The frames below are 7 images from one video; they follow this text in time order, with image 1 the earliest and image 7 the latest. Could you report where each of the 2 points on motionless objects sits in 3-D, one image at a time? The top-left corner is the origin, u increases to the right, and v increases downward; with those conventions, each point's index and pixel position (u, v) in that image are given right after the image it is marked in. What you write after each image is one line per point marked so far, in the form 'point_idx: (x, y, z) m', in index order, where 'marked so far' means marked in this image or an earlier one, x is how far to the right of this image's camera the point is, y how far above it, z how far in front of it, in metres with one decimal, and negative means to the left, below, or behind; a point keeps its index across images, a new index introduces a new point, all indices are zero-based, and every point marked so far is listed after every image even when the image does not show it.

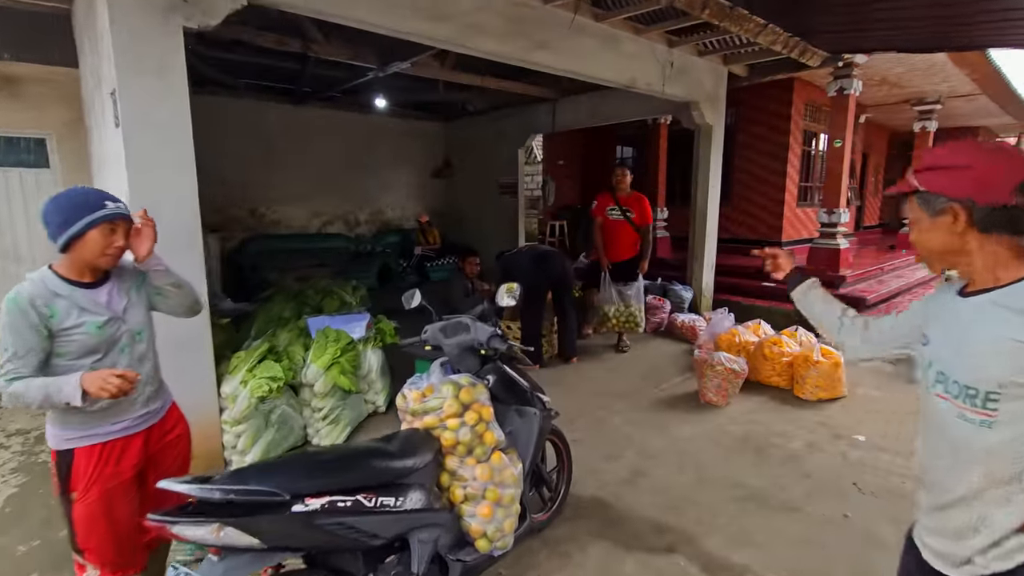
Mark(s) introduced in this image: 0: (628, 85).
0: (+1.0, +1.8, +4.5) m
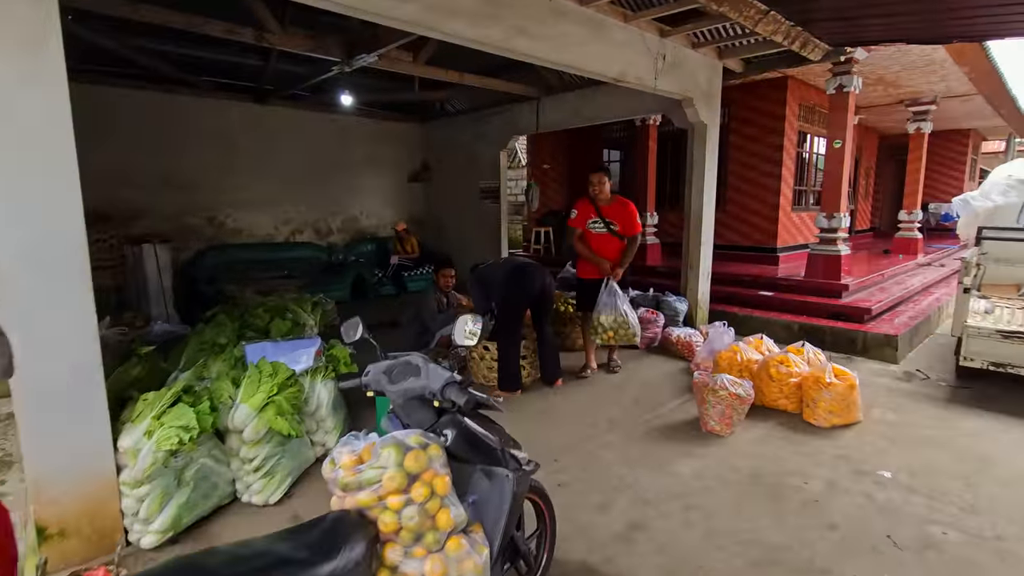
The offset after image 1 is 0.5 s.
0: (+0.8, +1.7, +4.0) m
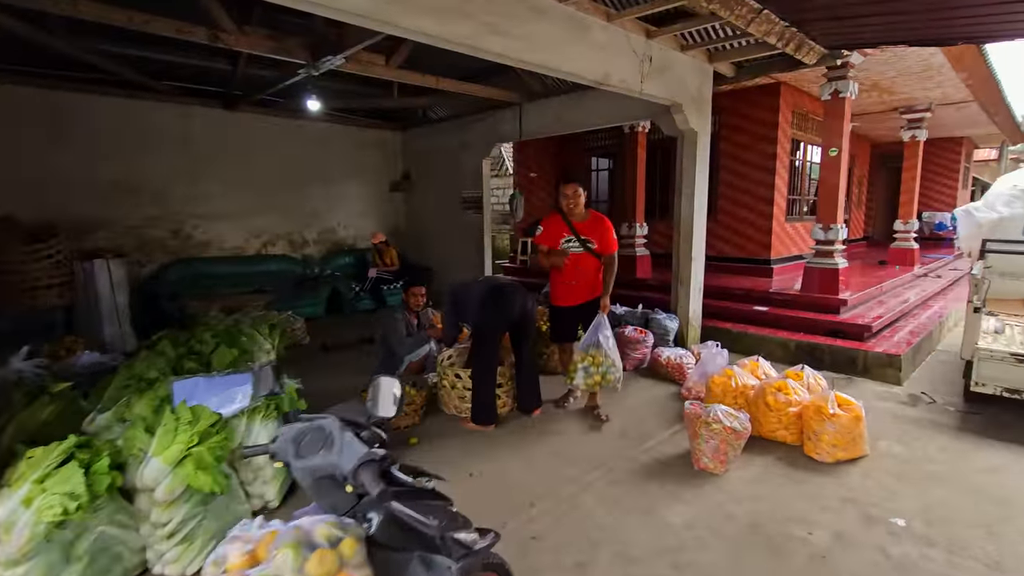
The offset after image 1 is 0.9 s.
0: (+0.6, +1.5, +3.7) m
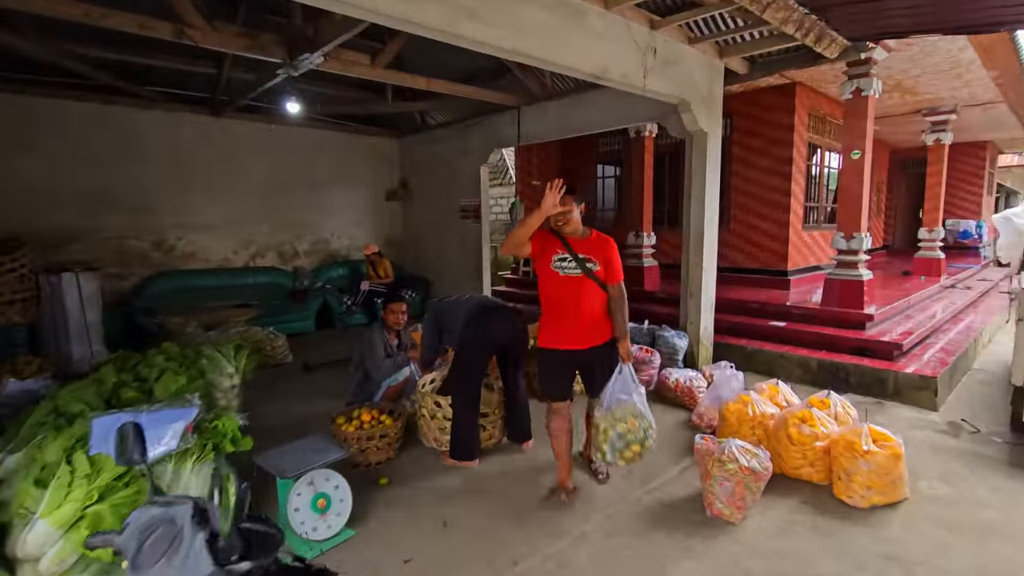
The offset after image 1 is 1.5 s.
0: (+0.6, +1.4, +3.4) m
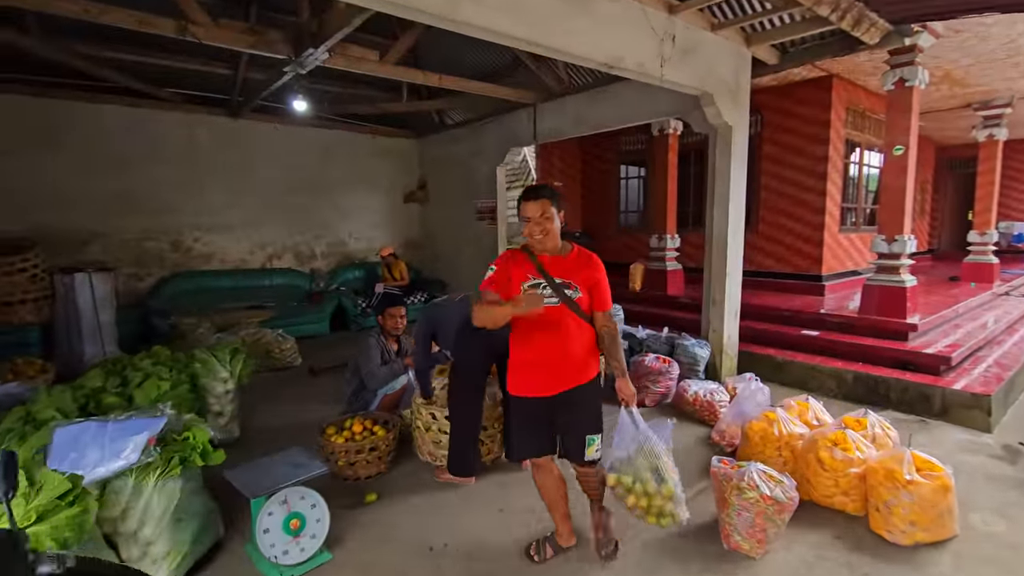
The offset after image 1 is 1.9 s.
0: (+0.6, +1.4, +3.1) m
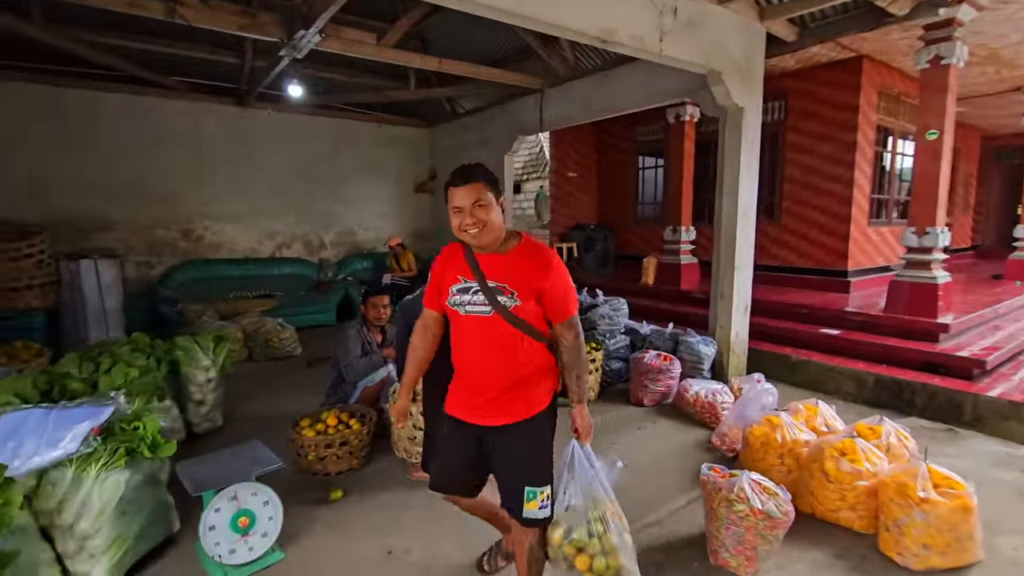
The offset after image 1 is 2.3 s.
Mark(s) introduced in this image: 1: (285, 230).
0: (+0.5, +1.4, +2.9) m
1: (-3.1, +0.8, +7.0) m
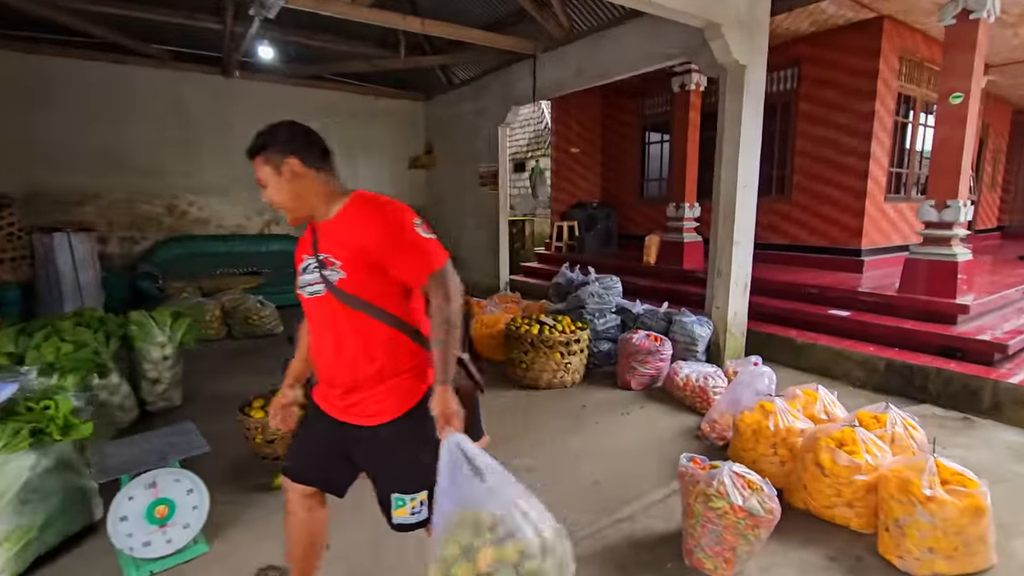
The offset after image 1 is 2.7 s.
0: (+0.4, +1.6, +2.6) m
1: (-3.2, +1.1, +6.8) m
